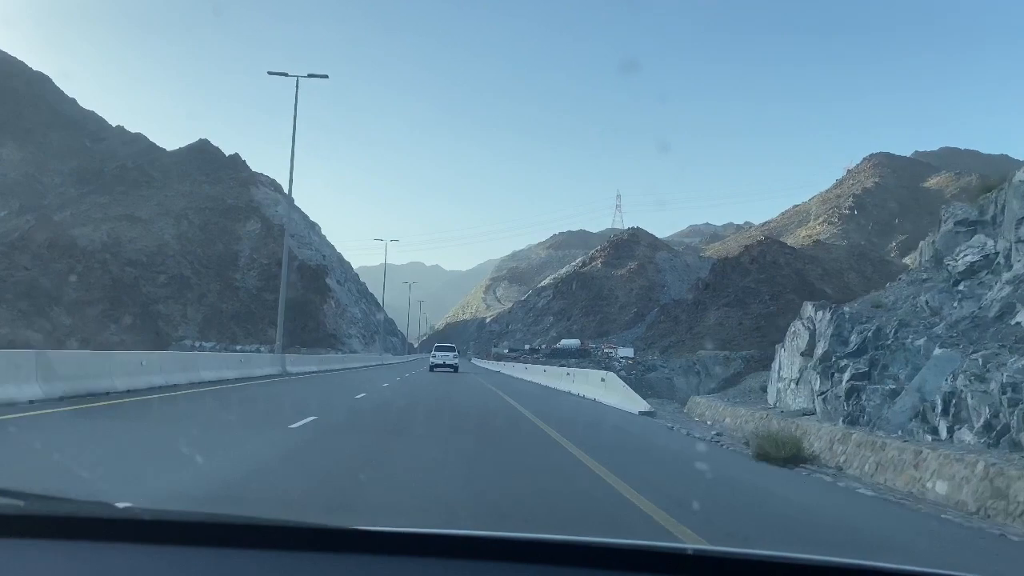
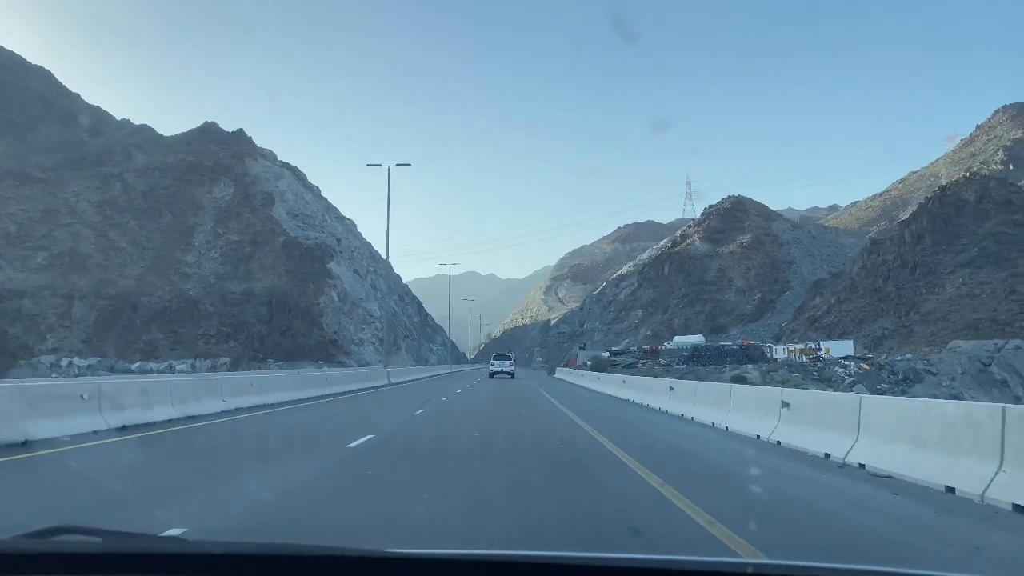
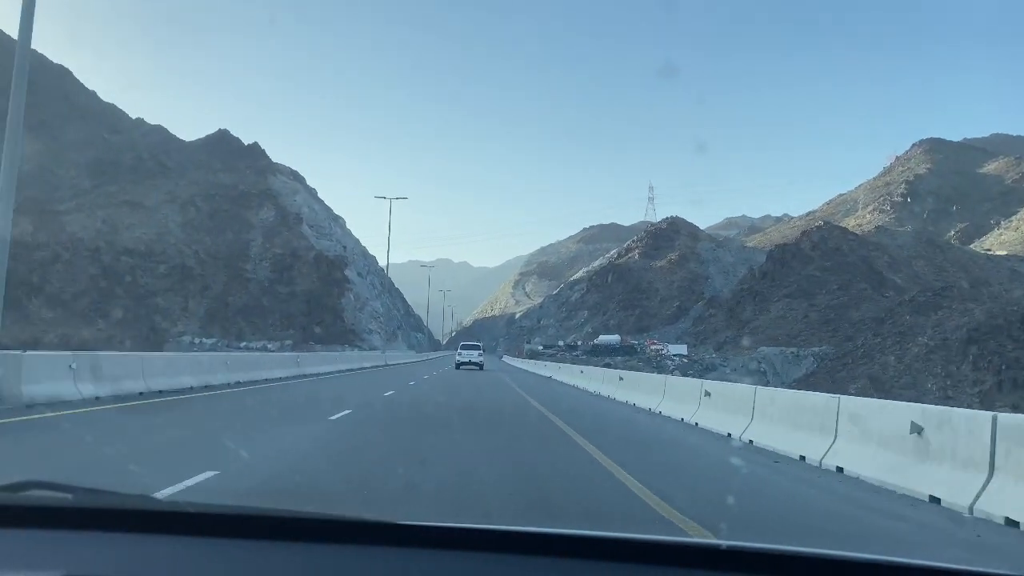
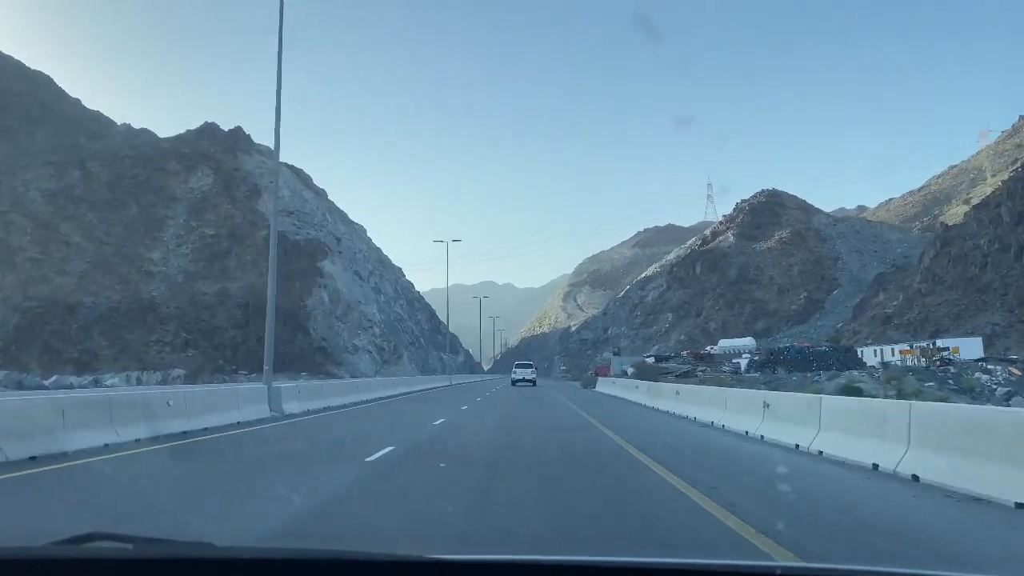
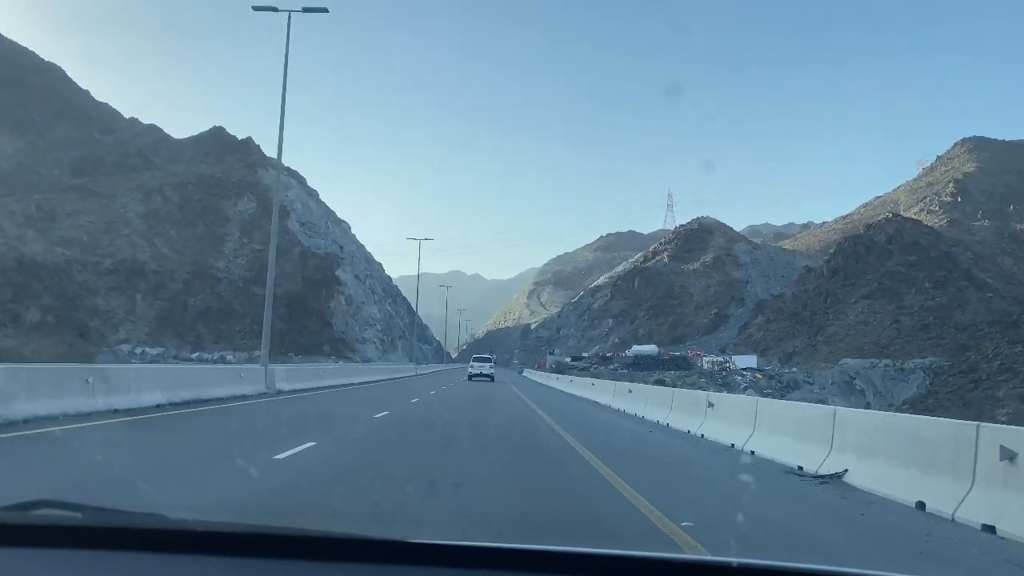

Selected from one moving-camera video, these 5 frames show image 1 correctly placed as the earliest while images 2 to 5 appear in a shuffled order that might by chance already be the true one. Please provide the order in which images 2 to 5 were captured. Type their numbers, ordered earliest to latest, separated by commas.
3, 5, 2, 4
